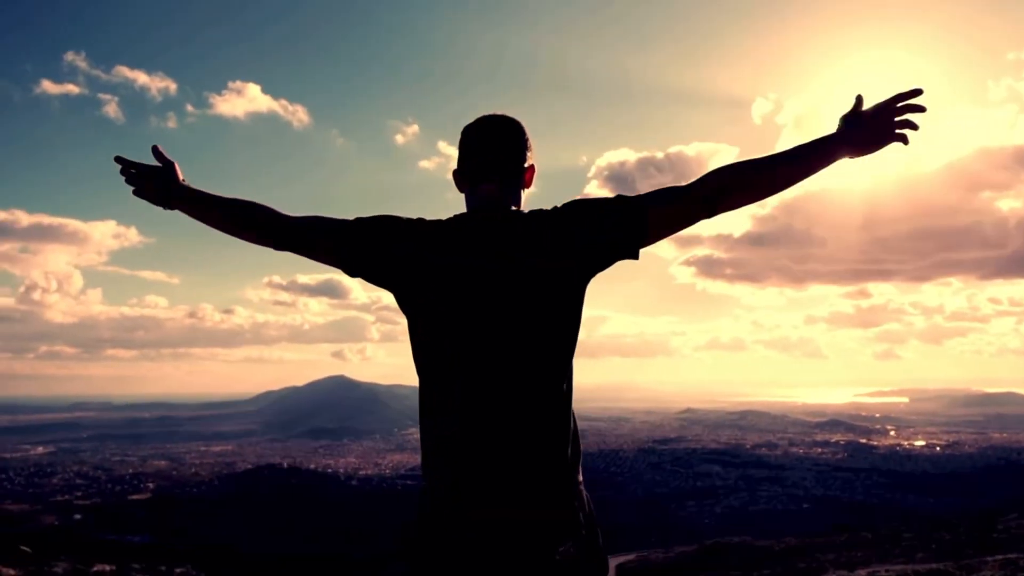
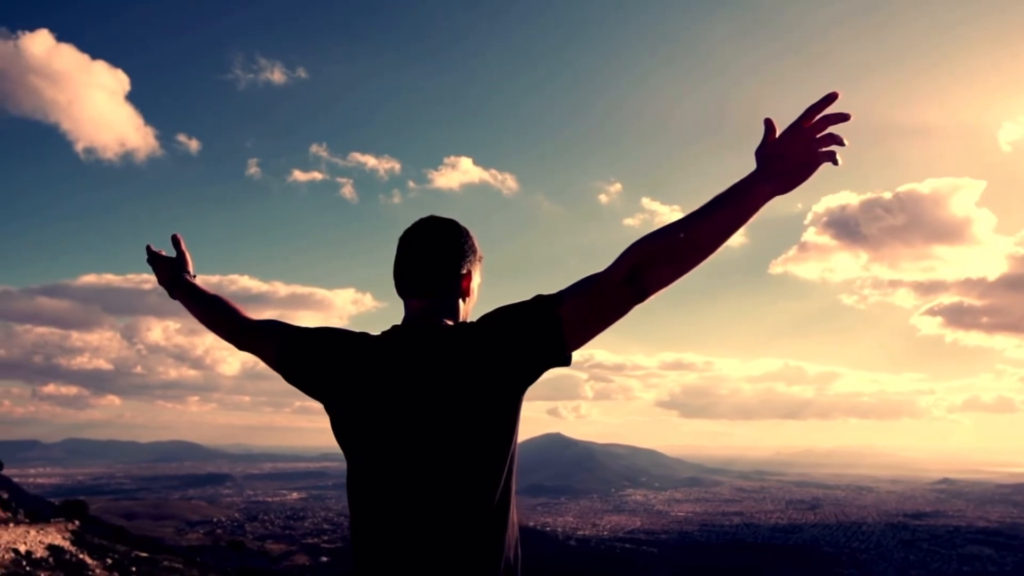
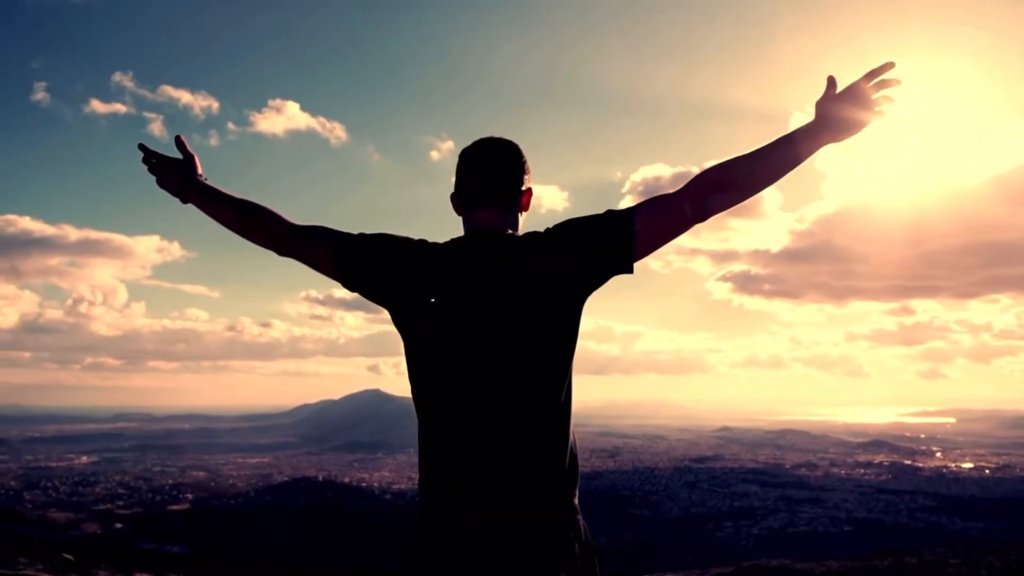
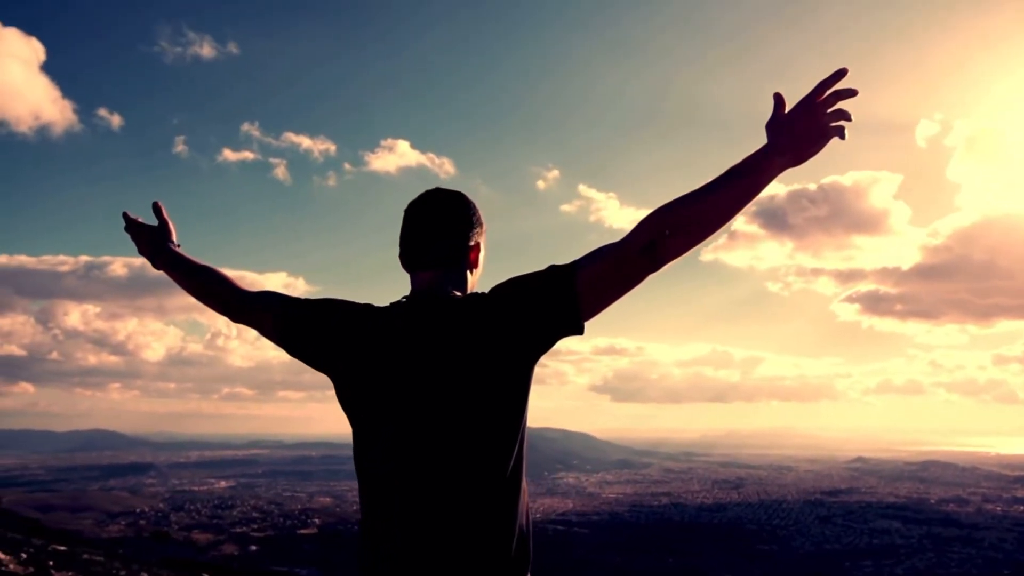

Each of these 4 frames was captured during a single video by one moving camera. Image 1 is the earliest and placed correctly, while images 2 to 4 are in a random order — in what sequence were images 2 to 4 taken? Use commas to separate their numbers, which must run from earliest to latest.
3, 4, 2
